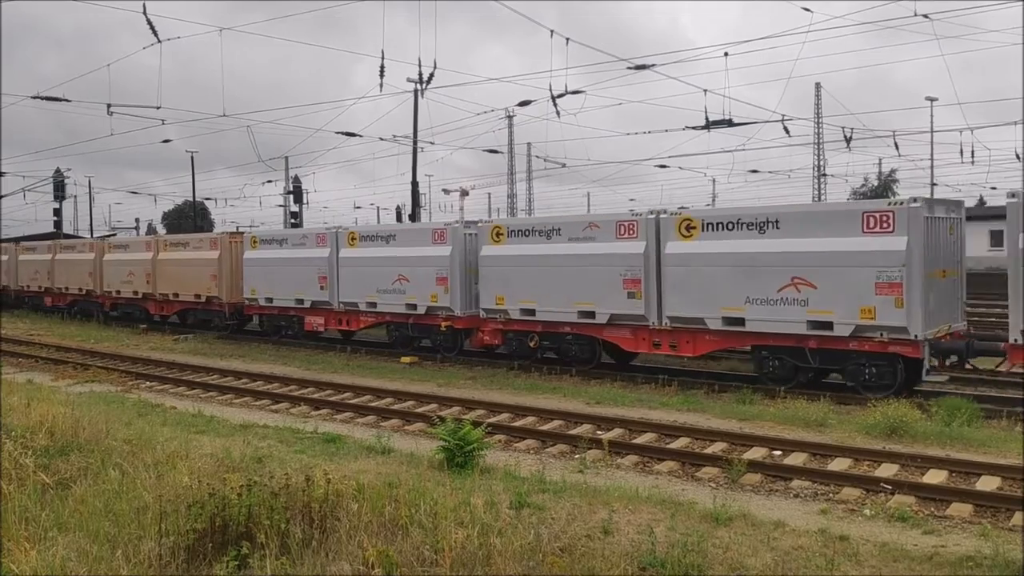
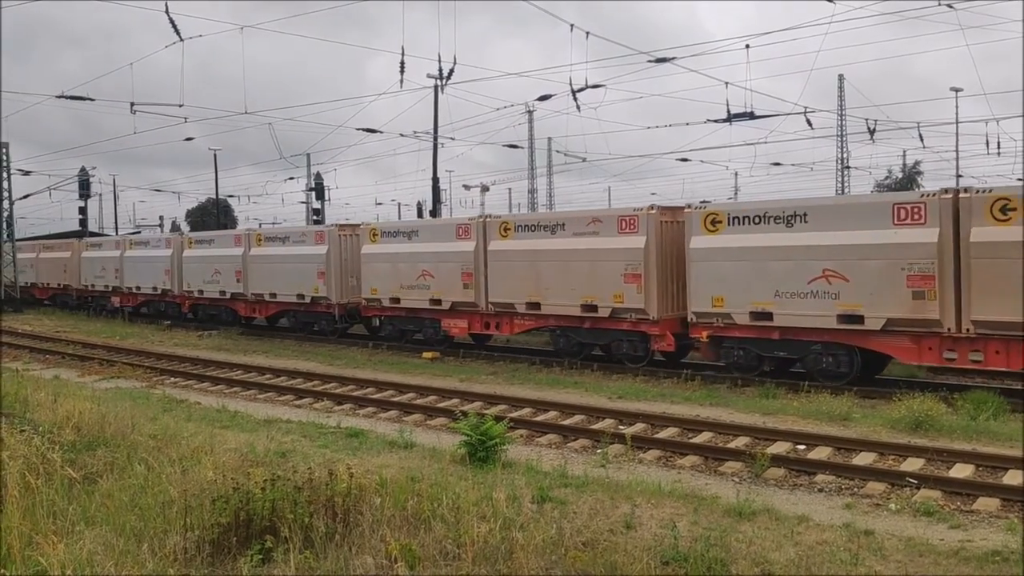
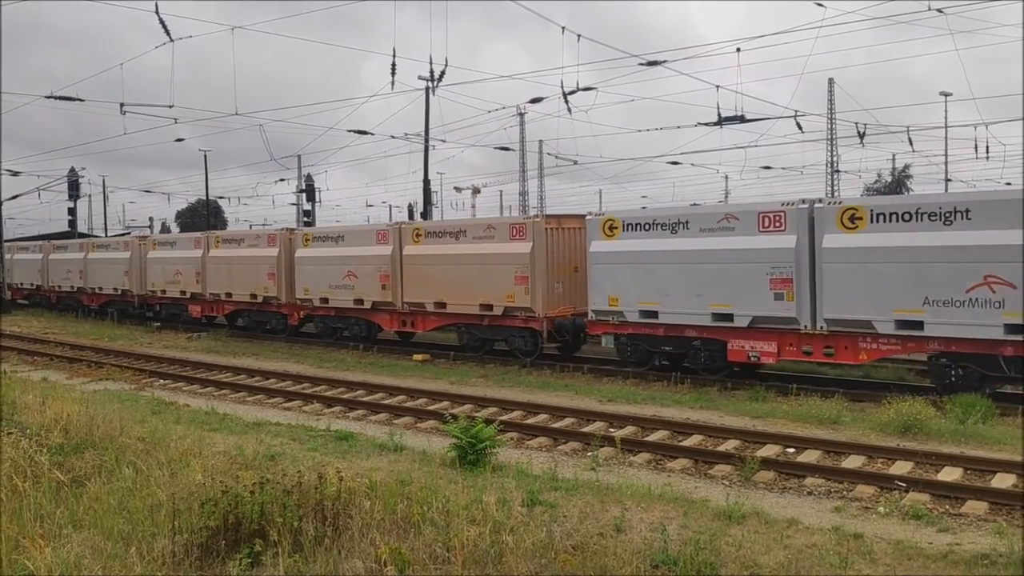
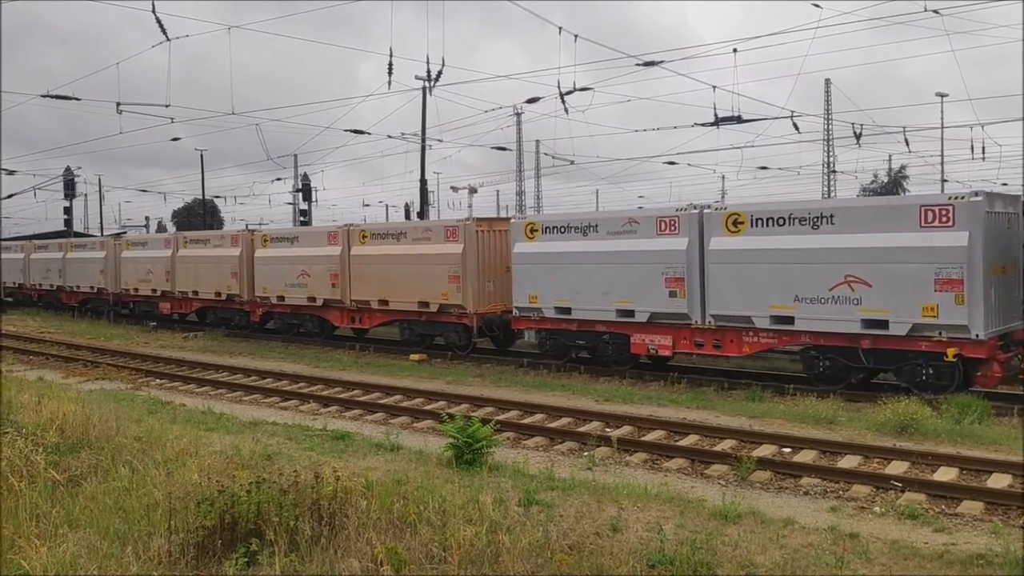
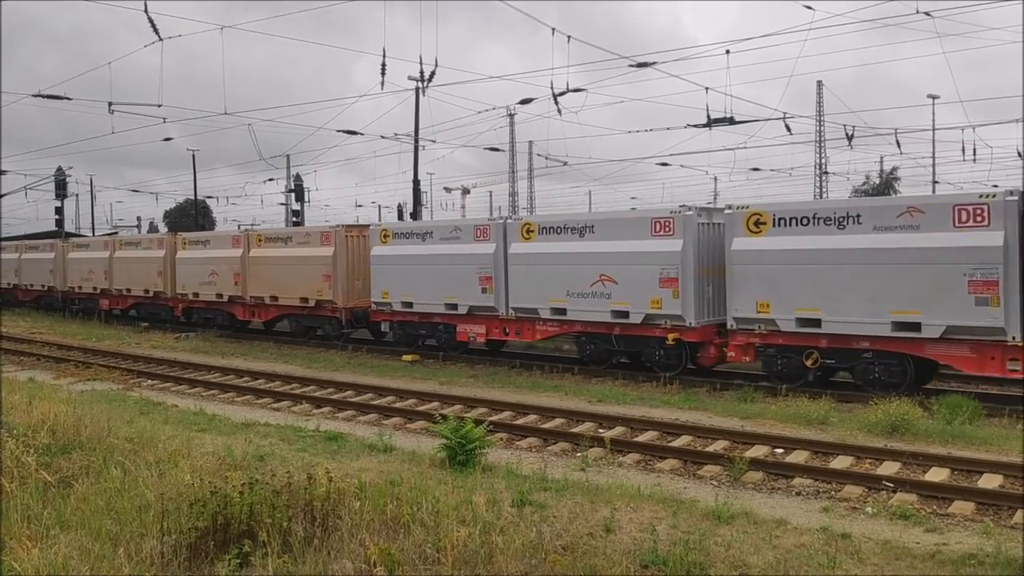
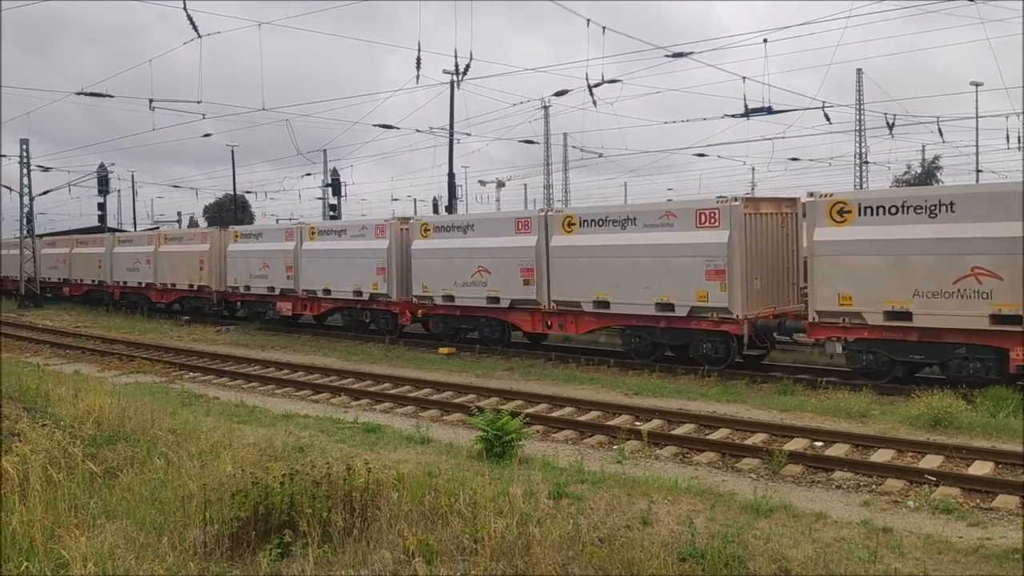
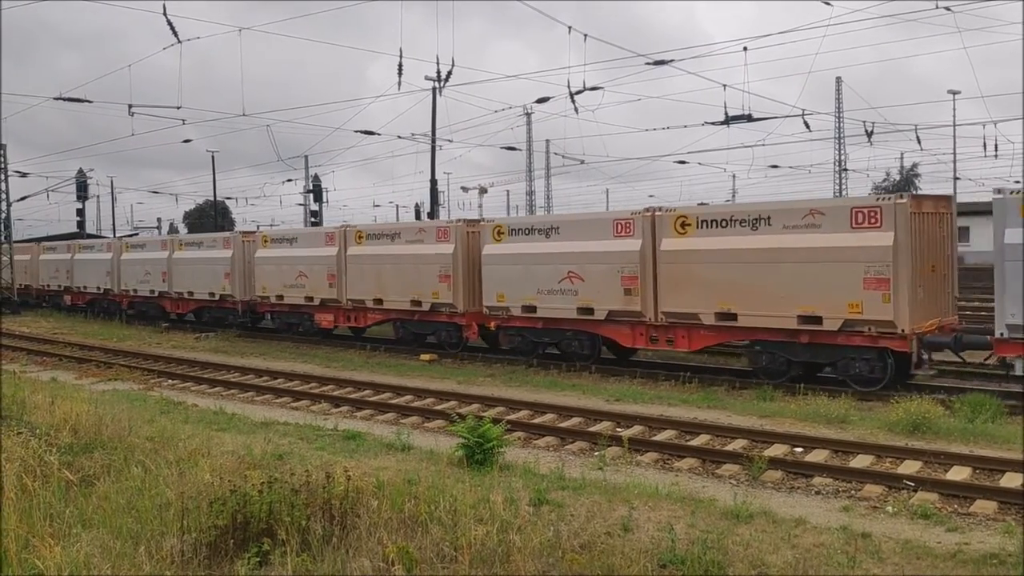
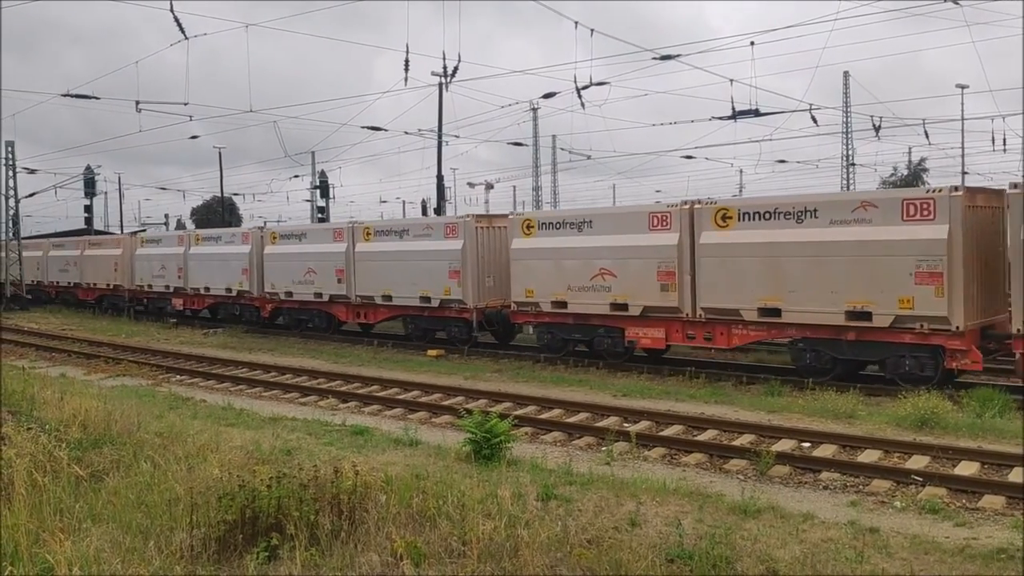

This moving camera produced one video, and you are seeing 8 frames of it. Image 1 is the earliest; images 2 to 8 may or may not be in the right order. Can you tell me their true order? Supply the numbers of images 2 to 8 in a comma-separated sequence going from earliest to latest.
5, 4, 3, 7, 2, 8, 6
